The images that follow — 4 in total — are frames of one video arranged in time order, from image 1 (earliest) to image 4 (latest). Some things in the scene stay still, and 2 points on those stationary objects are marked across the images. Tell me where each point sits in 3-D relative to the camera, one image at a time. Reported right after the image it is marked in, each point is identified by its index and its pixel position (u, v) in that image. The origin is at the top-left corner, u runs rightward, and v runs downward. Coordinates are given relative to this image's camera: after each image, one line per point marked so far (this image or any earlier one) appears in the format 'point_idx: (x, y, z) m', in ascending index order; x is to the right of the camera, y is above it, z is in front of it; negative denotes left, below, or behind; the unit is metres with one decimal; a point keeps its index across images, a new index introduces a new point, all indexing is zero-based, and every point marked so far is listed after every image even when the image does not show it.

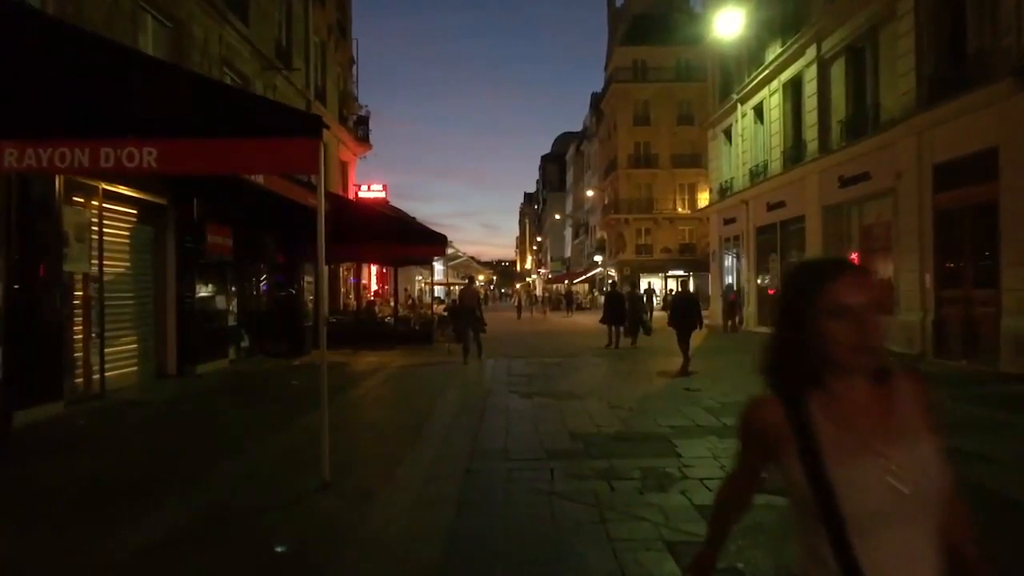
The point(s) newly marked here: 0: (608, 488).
0: (+0.7, -1.5, +6.5) m
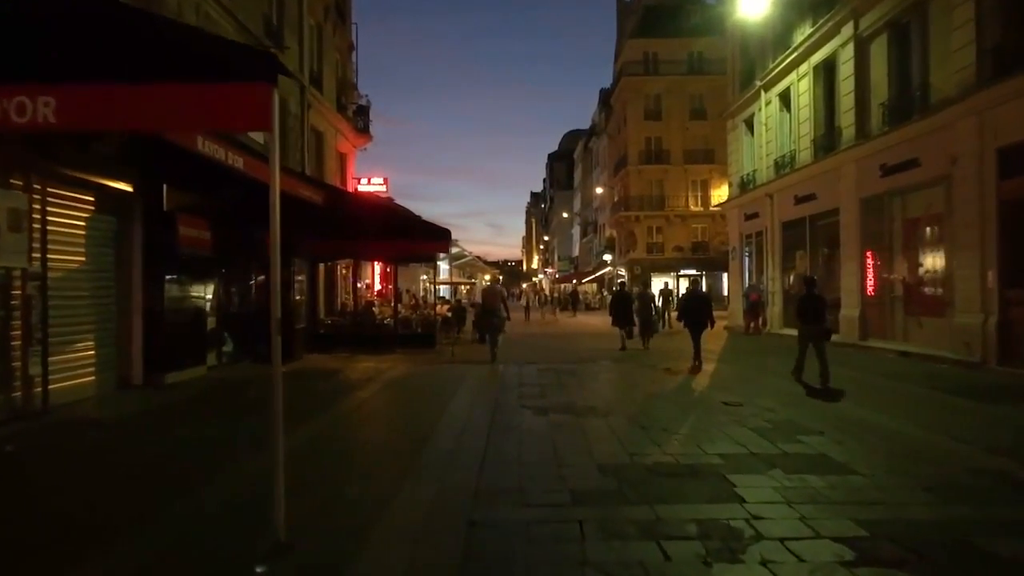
0: (+0.8, -1.5, +4.9) m
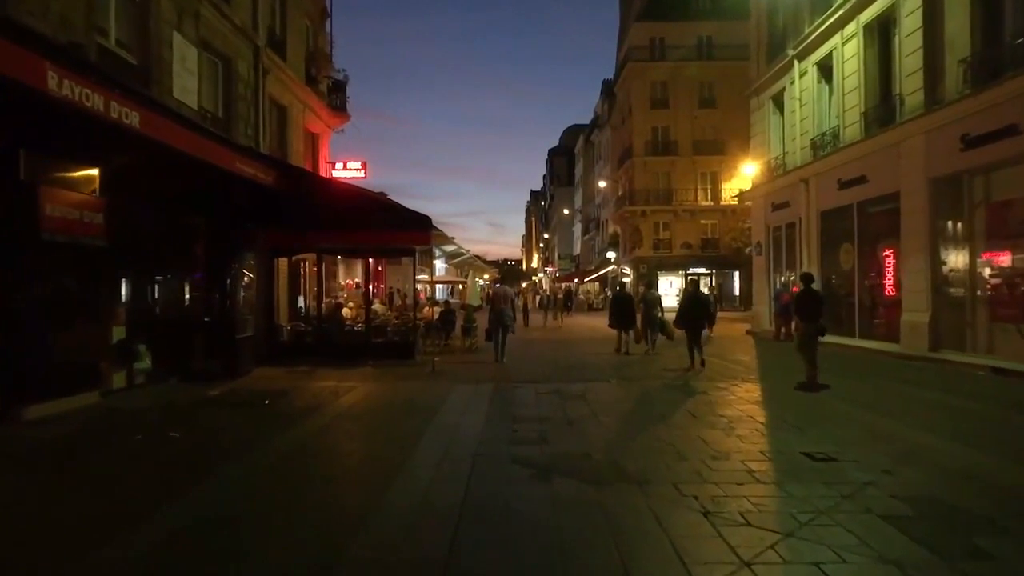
0: (+0.7, -1.5, +1.5) m
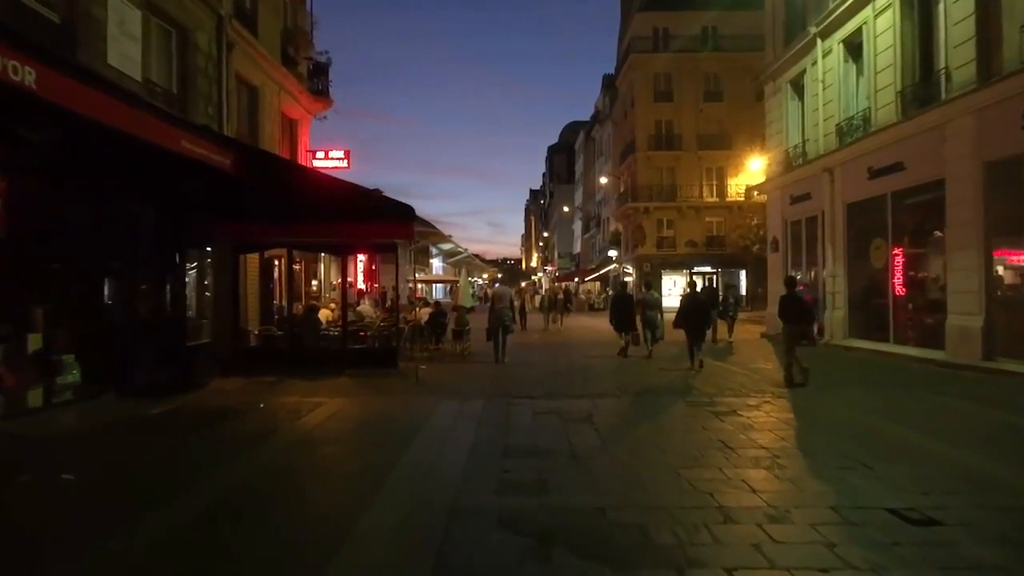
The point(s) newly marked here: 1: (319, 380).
0: (+0.6, -1.5, -0.4) m
1: (-3.1, -1.5, +14.0) m
